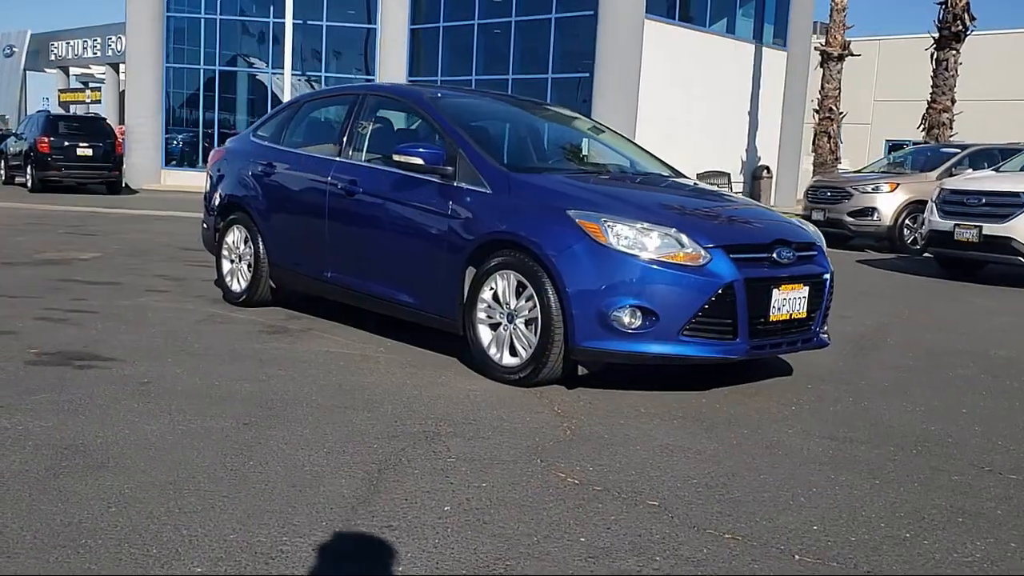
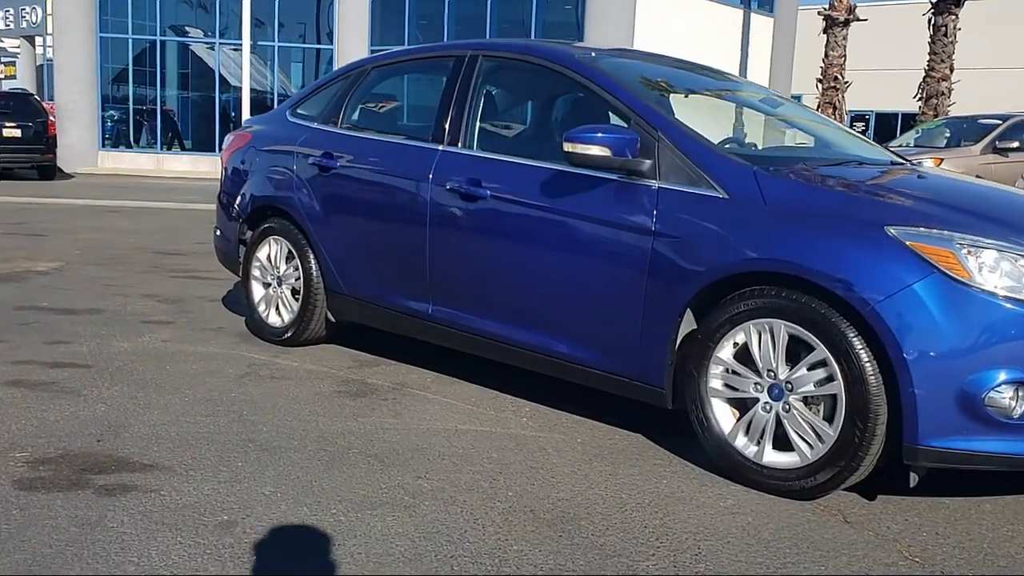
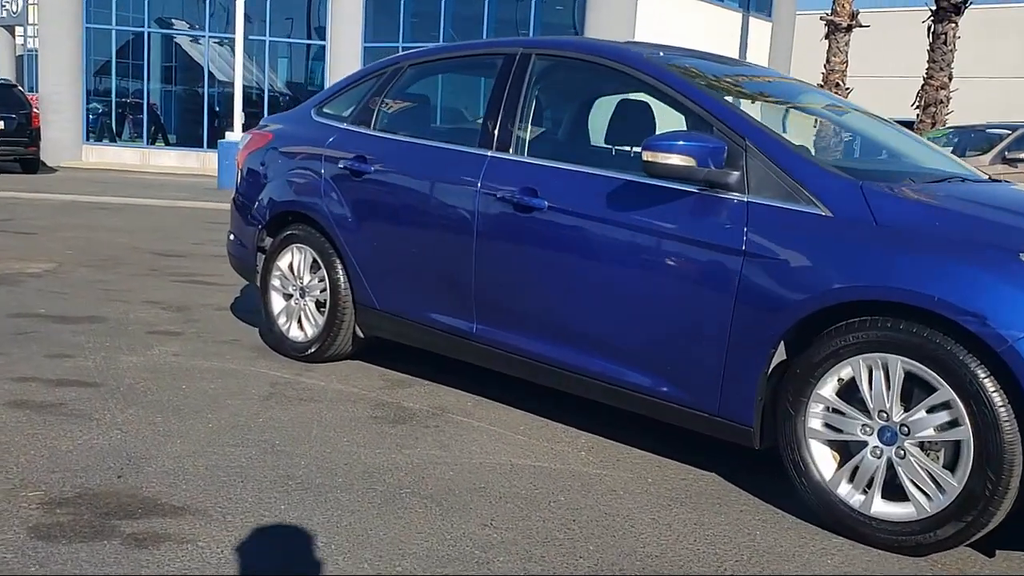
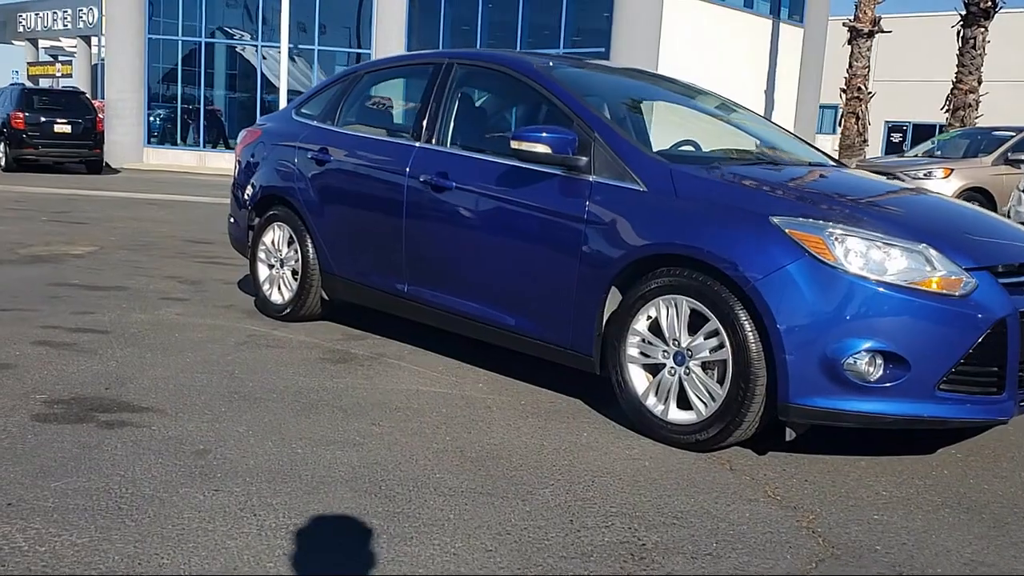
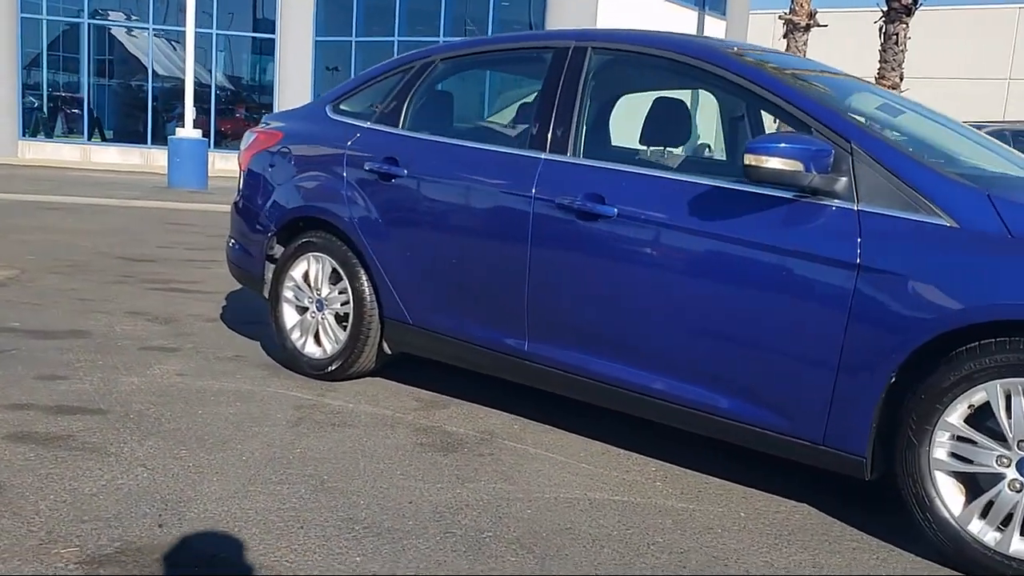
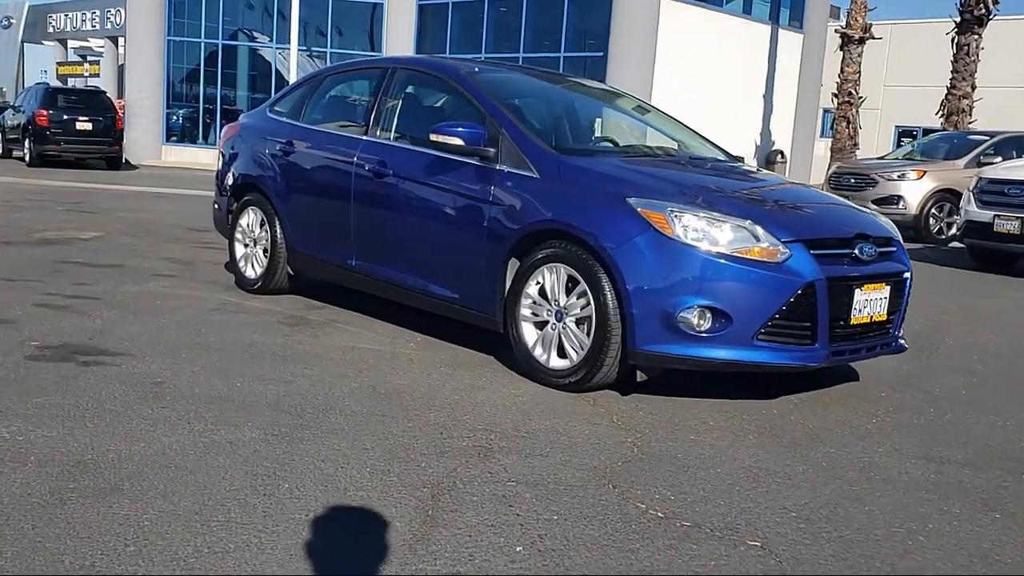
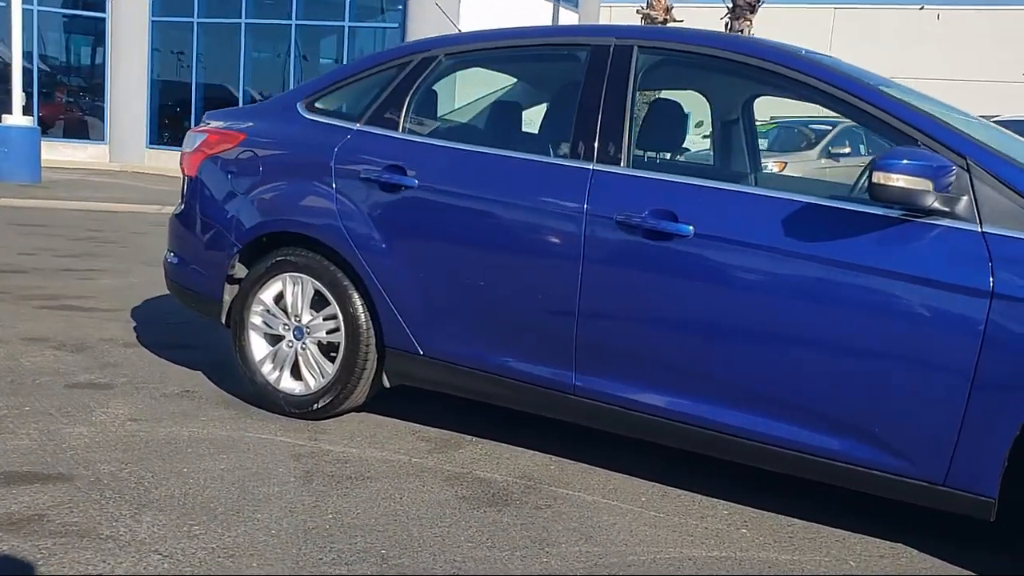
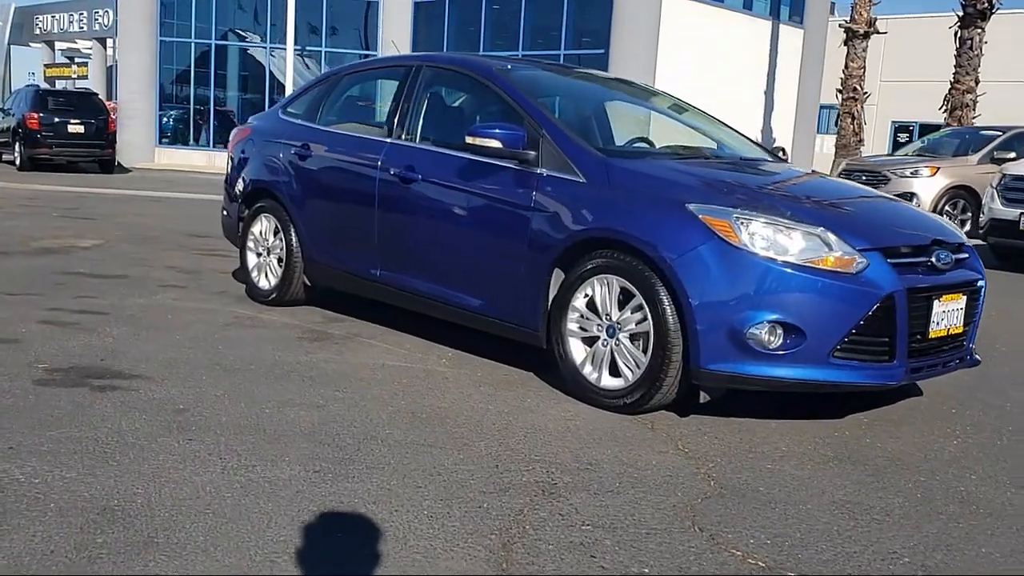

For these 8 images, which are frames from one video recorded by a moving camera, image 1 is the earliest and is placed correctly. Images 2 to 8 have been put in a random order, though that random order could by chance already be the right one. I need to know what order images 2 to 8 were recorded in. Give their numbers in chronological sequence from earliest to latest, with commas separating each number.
6, 8, 4, 2, 3, 5, 7
